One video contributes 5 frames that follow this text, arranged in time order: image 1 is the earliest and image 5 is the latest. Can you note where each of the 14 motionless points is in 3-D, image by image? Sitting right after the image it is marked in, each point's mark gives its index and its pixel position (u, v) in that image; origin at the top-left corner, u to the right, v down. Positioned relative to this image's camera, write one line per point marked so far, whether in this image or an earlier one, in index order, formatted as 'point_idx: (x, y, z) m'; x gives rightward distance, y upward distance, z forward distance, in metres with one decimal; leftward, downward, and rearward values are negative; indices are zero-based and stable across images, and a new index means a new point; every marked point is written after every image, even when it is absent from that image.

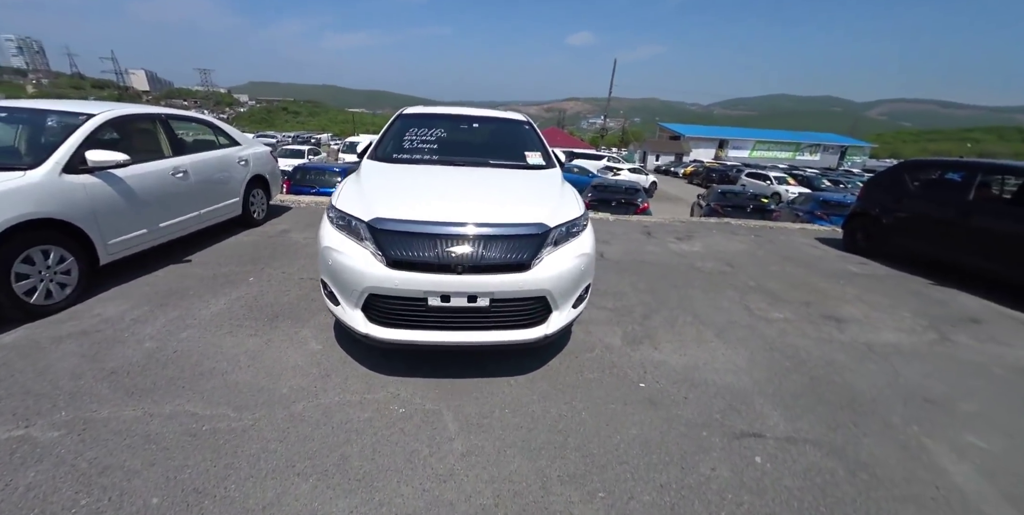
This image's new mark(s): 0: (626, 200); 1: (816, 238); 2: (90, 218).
0: (+2.9, +1.5, +10.3) m
1: (+6.4, +0.4, +8.5) m
2: (-3.9, +0.4, +3.7) m
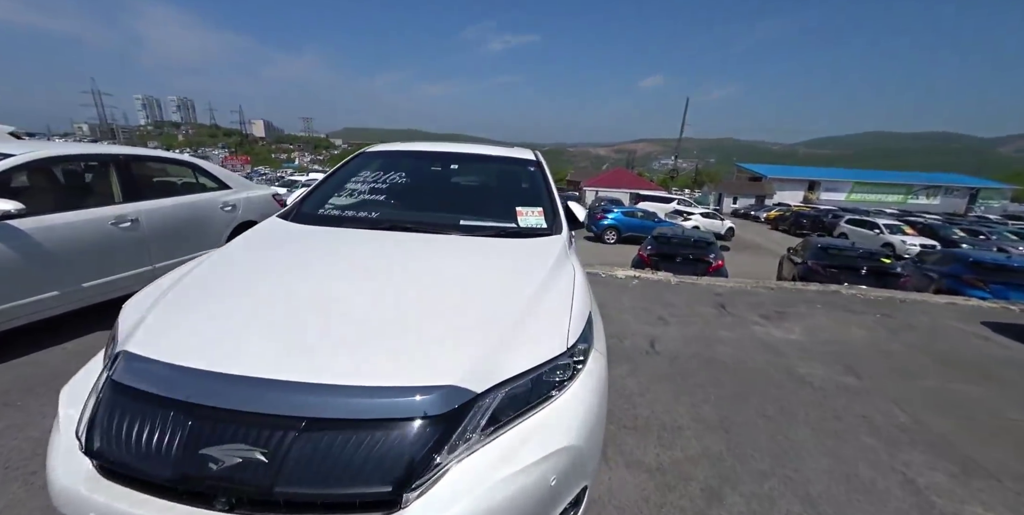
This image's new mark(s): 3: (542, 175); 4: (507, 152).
0: (+3.8, +0.1, +8.3) m
1: (+6.9, -0.9, +5.9) m
2: (-4.1, -0.2, +2.9) m
3: (+0.3, +0.7, +3.2) m
4: (0.0, +0.9, +3.5) m
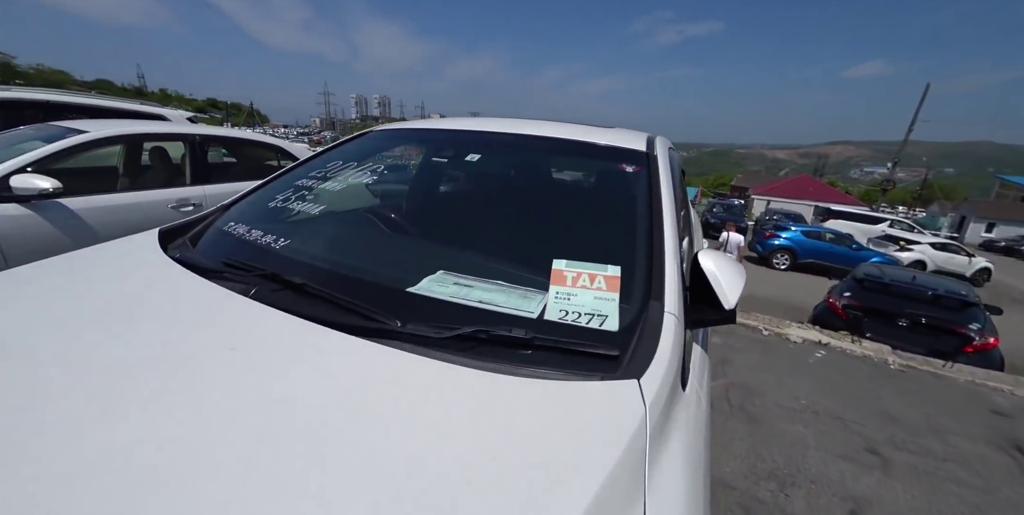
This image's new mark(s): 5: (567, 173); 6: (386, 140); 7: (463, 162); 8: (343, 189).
0: (+5.5, -0.8, +5.2) m
1: (+7.5, -2.1, +1.9) m
2: (-3.7, 0.0, +2.8) m
3: (+0.6, +0.3, +1.5) m
4: (+0.4, +0.6, +1.9) m
5: (+0.2, +0.3, +1.6) m
6: (-0.7, +0.6, +2.1) m
7: (-0.2, +0.4, +1.8) m
8: (-0.8, +0.3, +1.8) m
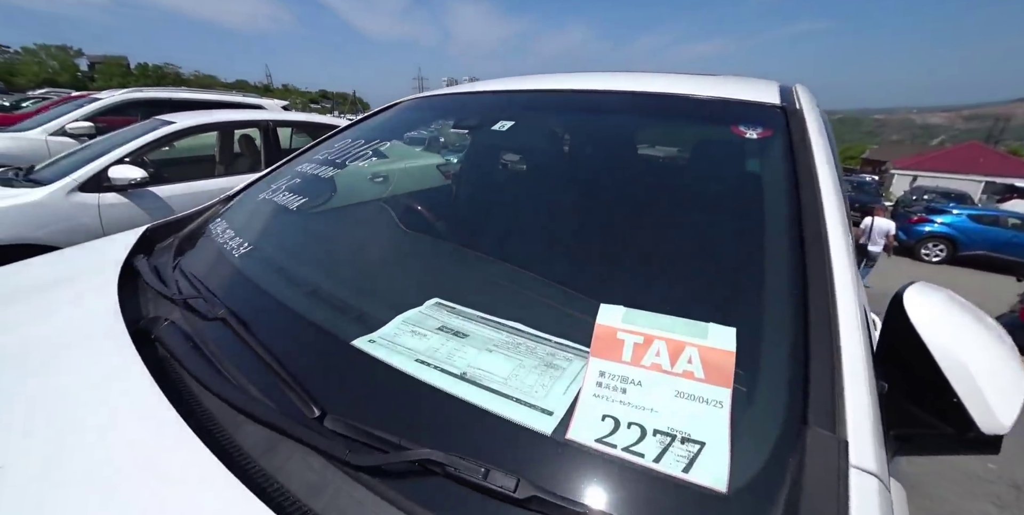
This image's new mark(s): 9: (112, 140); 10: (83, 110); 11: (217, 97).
0: (+6.2, -0.8, +3.6) m
1: (+7.5, -2.4, 0.0) m
2: (-3.2, +0.1, +3.0) m
3: (+0.7, +0.2, +0.9) m
4: (+0.6, +0.6, +1.3) m
5: (+0.3, +0.3, +1.1) m
6: (-0.4, +0.6, +1.7) m
7: (0.0, +0.4, +1.3) m
8: (-0.6, +0.3, +1.5) m
9: (-3.6, +1.0, +3.6) m
10: (-6.7, +2.3, +6.2) m
11: (-4.5, +2.4, +6.1) m
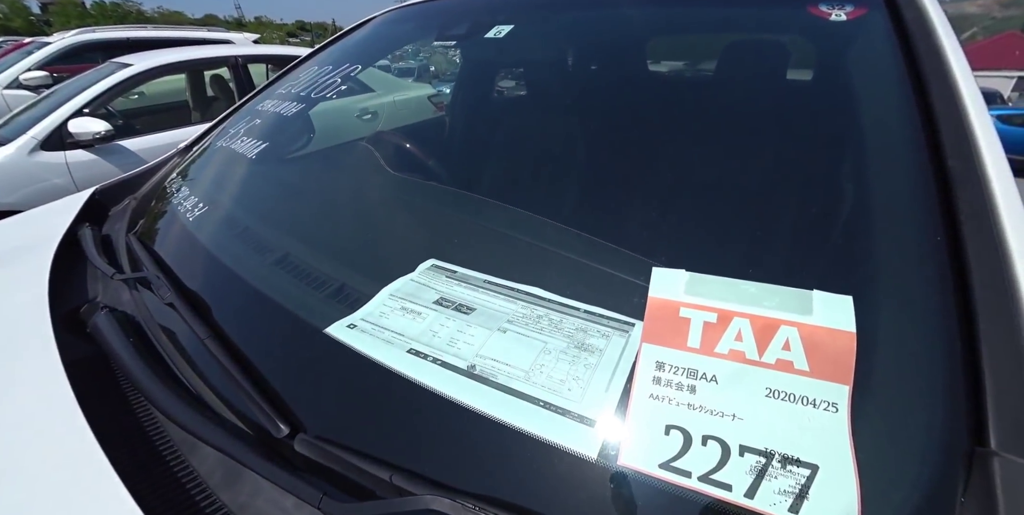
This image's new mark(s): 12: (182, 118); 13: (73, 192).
0: (+6.3, +0.1, +3.4) m
1: (+7.6, -1.9, +0.1) m
2: (-3.2, +0.3, +2.8) m
3: (+0.7, +0.4, +0.7) m
4: (+0.6, +0.7, +1.0) m
5: (+0.3, +0.4, +0.9) m
6: (-0.4, +0.8, +1.4) m
7: (0.0, +0.6, +1.1) m
8: (-0.6, +0.4, +1.2) m
9: (-3.6, +1.3, +3.3) m
10: (-6.7, +2.8, +5.7) m
11: (-4.6, +3.1, +5.5) m
12: (-3.0, +1.3, +3.6) m
13: (-3.3, +0.4, +2.9) m
